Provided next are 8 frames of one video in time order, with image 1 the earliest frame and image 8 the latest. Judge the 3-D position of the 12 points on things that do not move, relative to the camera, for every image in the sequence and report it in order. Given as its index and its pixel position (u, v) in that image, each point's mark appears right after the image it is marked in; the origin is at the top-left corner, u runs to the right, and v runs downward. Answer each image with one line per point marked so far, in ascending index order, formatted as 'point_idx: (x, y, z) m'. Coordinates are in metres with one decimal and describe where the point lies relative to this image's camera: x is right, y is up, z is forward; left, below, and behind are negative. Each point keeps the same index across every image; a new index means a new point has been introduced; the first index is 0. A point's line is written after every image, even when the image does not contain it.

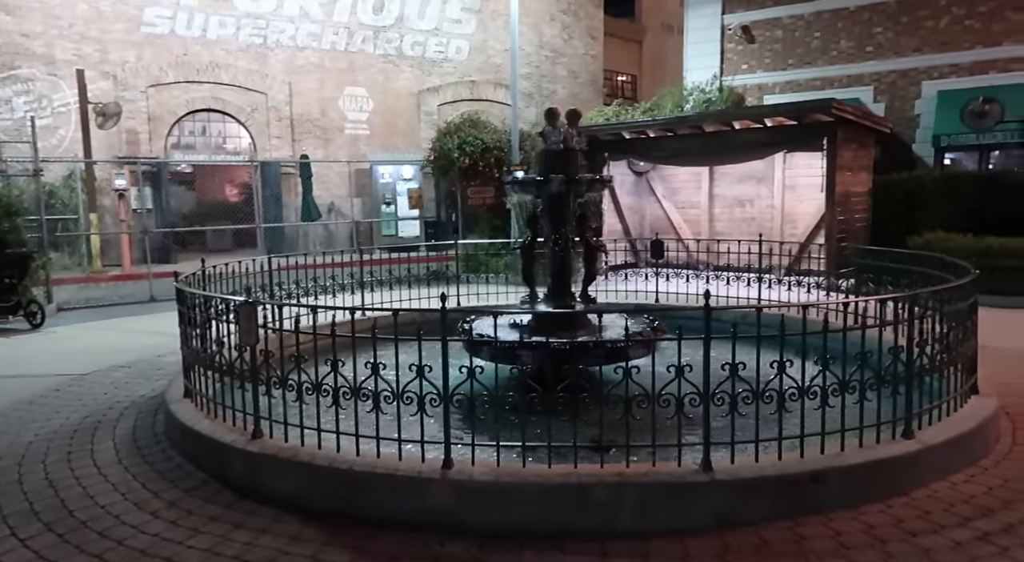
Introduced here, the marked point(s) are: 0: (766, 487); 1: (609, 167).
0: (+1.4, -1.1, +4.0) m
1: (+2.4, +2.8, +17.7) m
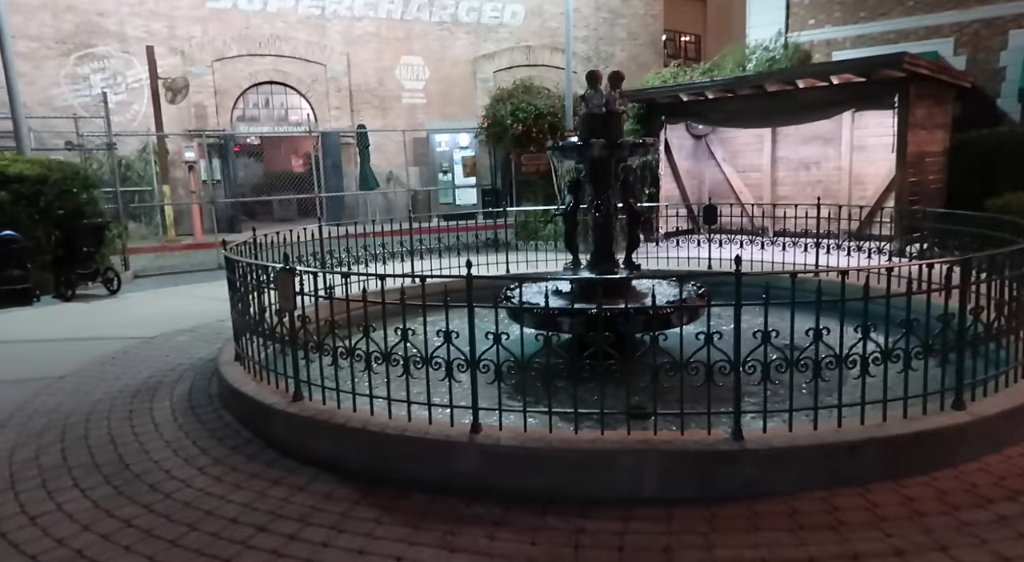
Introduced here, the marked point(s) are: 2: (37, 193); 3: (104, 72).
0: (+1.5, -0.9, +3.9) m
1: (+3.7, +3.6, +17.3) m
2: (-7.9, +1.5, +12.1) m
3: (-9.5, +5.0, +17.3) m
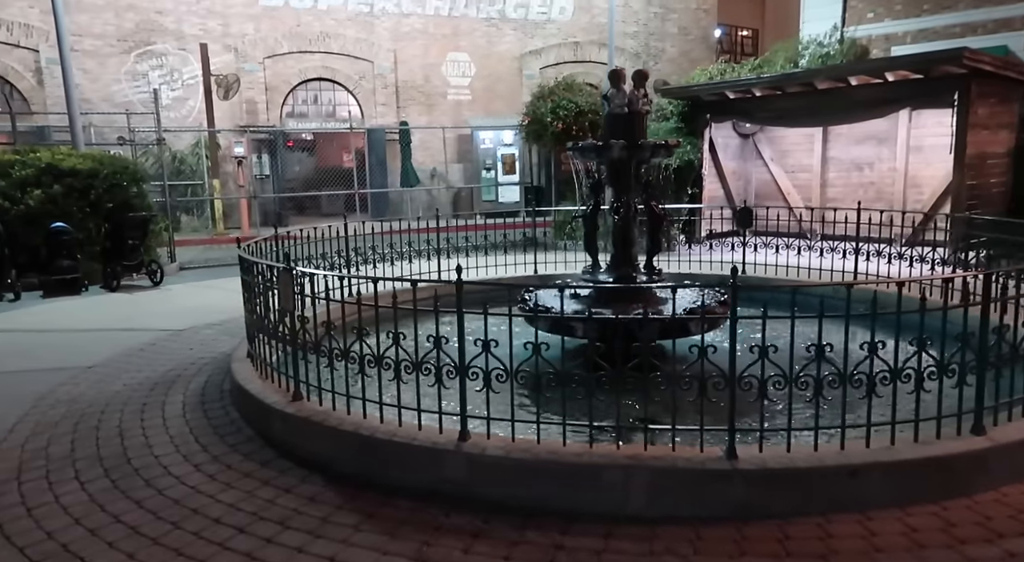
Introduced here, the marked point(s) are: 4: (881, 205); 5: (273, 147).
0: (+1.4, -1.0, +3.7) m
1: (+4.7, +3.5, +16.9) m
2: (-7.4, +1.7, +12.6) m
3: (-8.5, +5.2, +17.8) m
4: (+8.1, +1.7, +16.0) m
5: (-5.9, +3.4, +18.2) m
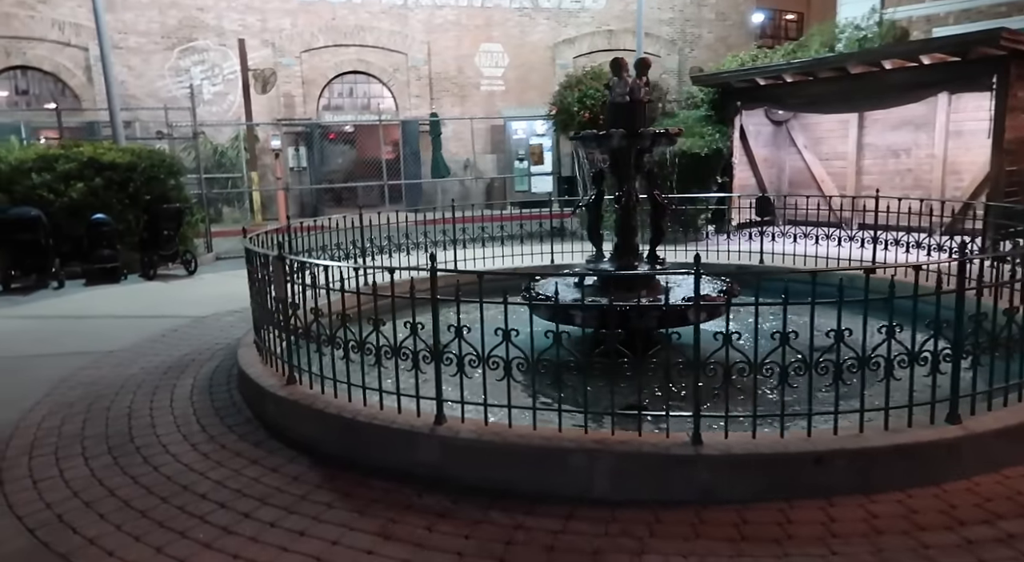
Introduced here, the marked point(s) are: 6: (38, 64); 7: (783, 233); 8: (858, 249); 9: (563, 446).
0: (+1.3, -0.9, +3.7) m
1: (+5.3, +3.8, +16.6) m
2: (-7.0, +1.8, +13.1) m
3: (-7.8, +5.5, +18.3) m
4: (+8.7, +1.9, +15.5) m
5: (-5.1, +3.6, +18.6) m
6: (-10.7, +5.0, +16.8) m
7: (+3.7, +0.7, +9.9) m
8: (+4.5, +0.4, +9.8) m
9: (+0.3, -0.9, +3.9) m
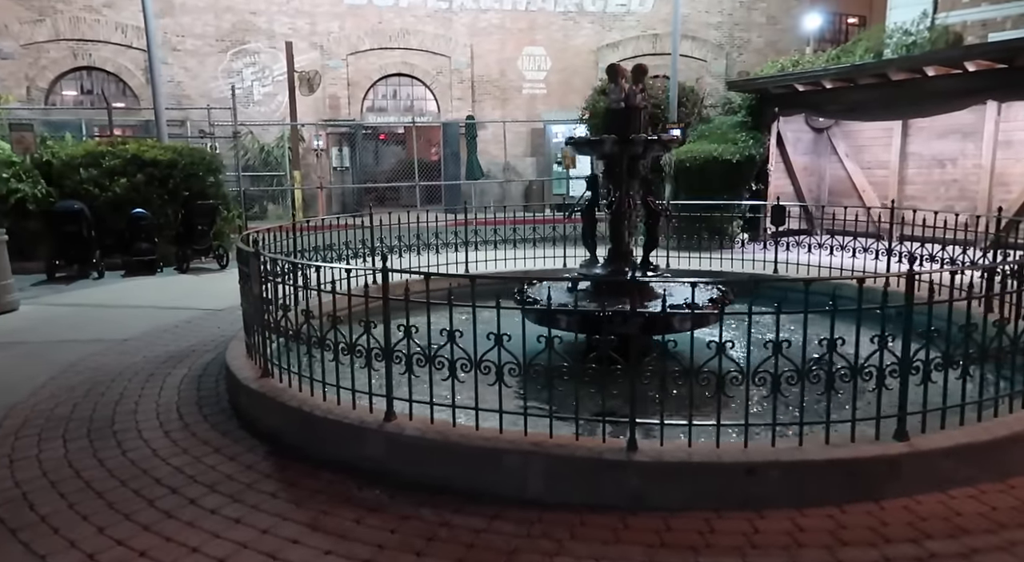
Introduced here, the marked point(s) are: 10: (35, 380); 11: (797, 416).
0: (+0.9, -1.0, +3.7) m
1: (+6.1, +3.5, +16.3) m
2: (-6.5, +2.0, +13.6) m
3: (-6.8, +5.6, +19.0) m
4: (+9.3, +1.6, +14.9) m
5: (-4.2, +3.7, +19.1) m
6: (-9.9, +5.3, +17.6) m
7: (+3.8, +0.5, +9.7) m
8: (+4.7, +0.3, +9.5) m
9: (-0.1, -0.9, +3.9) m
10: (-4.0, -0.8, +6.2) m
11: (+2.1, -1.0, +5.2) m
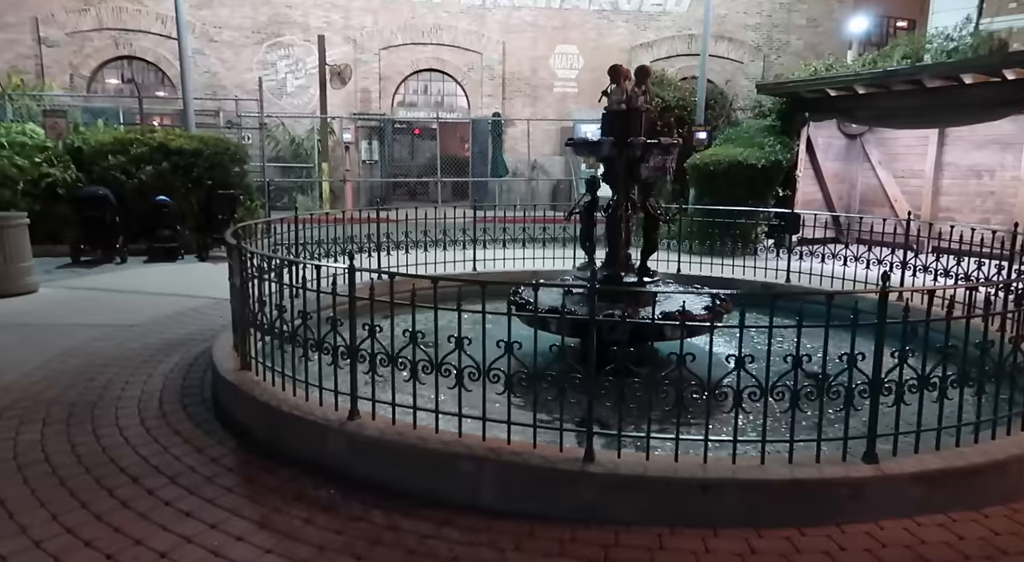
0: (+0.6, -1.0, +3.6) m
1: (+6.6, +3.3, +15.9) m
2: (-6.1, +2.2, +13.9) m
3: (-6.1, +5.9, +19.2) m
4: (+9.7, +1.3, +14.3) m
5: (-3.5, +3.9, +19.2) m
6: (-9.2, +5.6, +18.0) m
7: (+3.9, +0.4, +9.4) m
8: (+4.7, +0.1, +9.2) m
9: (-0.3, -0.9, +3.8) m
10: (-4.2, -0.7, +6.3) m
11: (+1.9, -1.1, +5.1) m
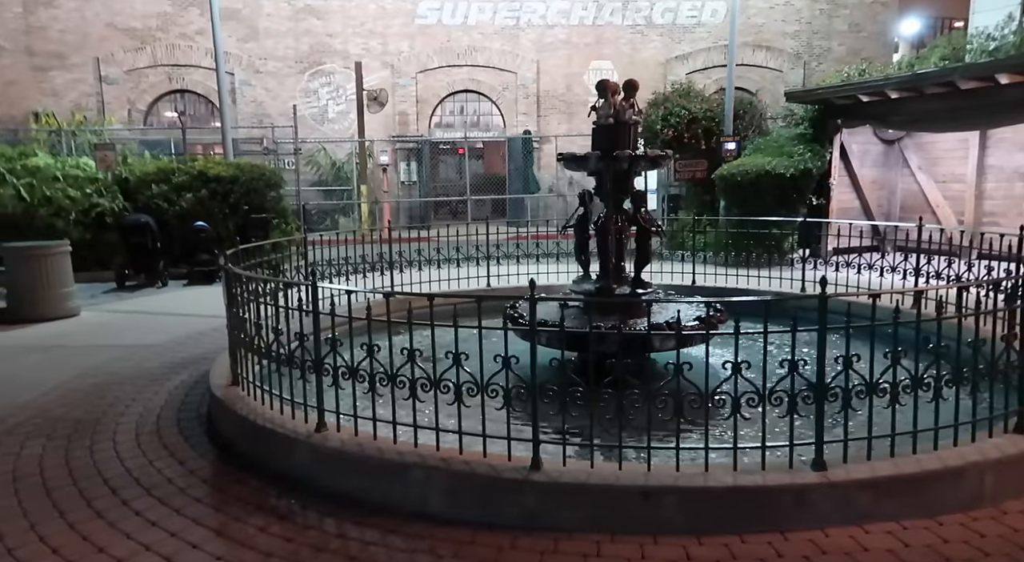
0: (+0.4, -1.1, +3.6) m
1: (+7.2, +3.1, +15.5) m
2: (-5.7, +1.8, +14.5) m
3: (-5.2, +5.3, +19.8) m
4: (+10.2, +1.1, +13.7) m
5: (-2.7, +3.4, +19.6) m
6: (-8.4, +5.1, +18.9) m
7: (+4.1, +0.3, +9.2) m
8: (+4.9, 0.0, +8.9) m
9: (-0.6, -1.0, +3.9) m
10: (-4.2, -0.9, +6.7) m
11: (+1.7, -1.1, +5.0) m
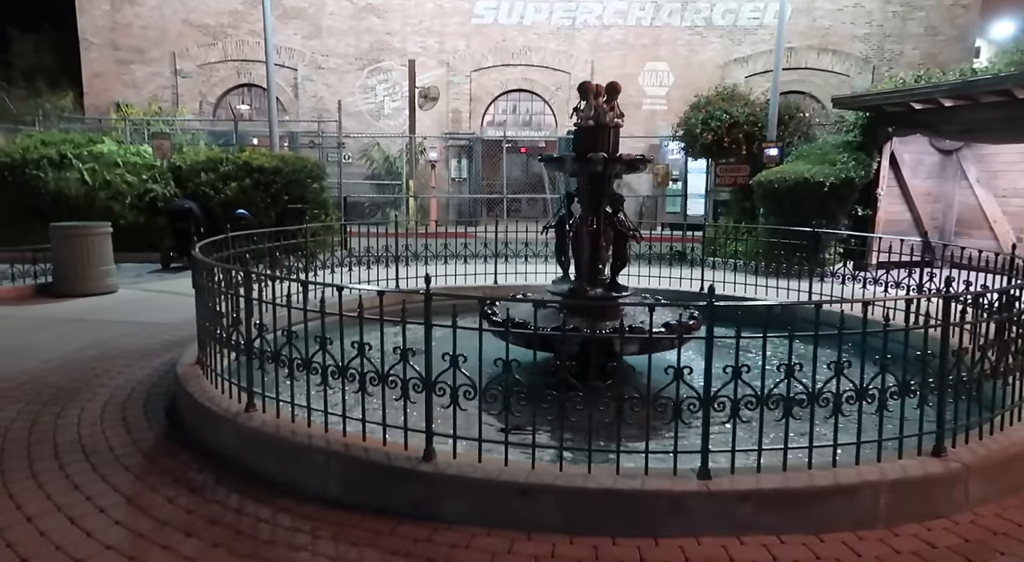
0: (-0.3, -1.1, +3.7) m
1: (+7.9, +2.8, +14.8) m
2: (-5.0, +2.1, +15.1) m
3: (-3.9, +5.6, +20.3) m
4: (+10.6, +0.7, +12.7) m
5: (-1.5, +3.5, +19.8) m
6: (-7.2, +5.4, +19.7) m
7: (+4.1, +0.1, +8.8) m
8: (+4.8, -0.2, +8.4) m
9: (-1.1, -0.9, +4.1) m
10: (-4.5, -0.7, +7.2) m
11: (+1.2, -1.2, +4.9) m
